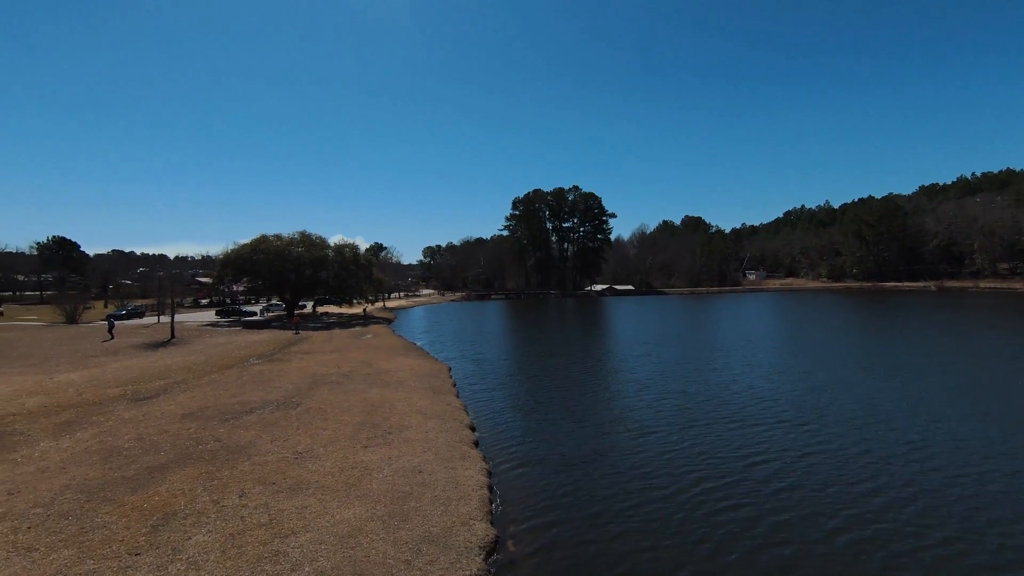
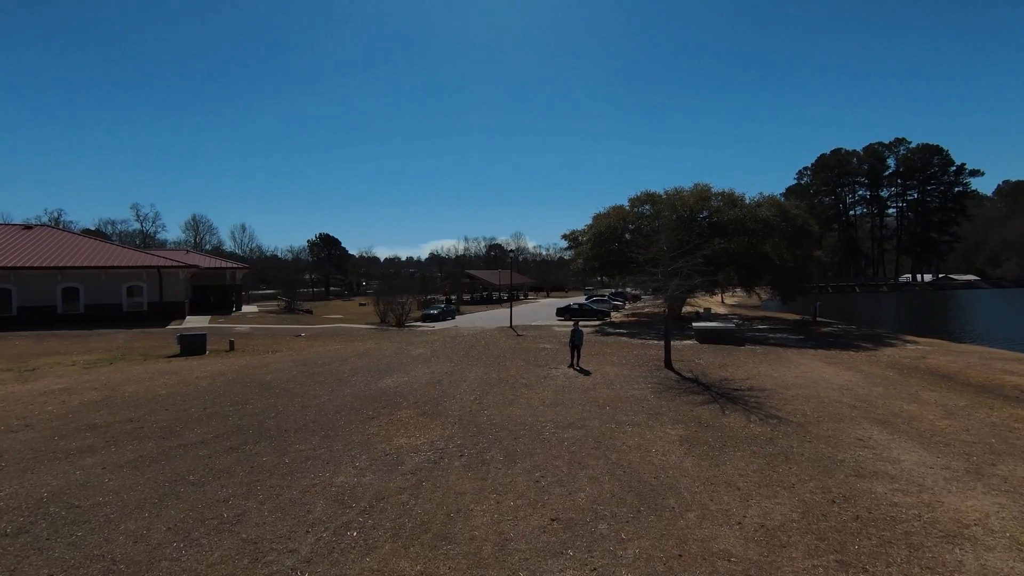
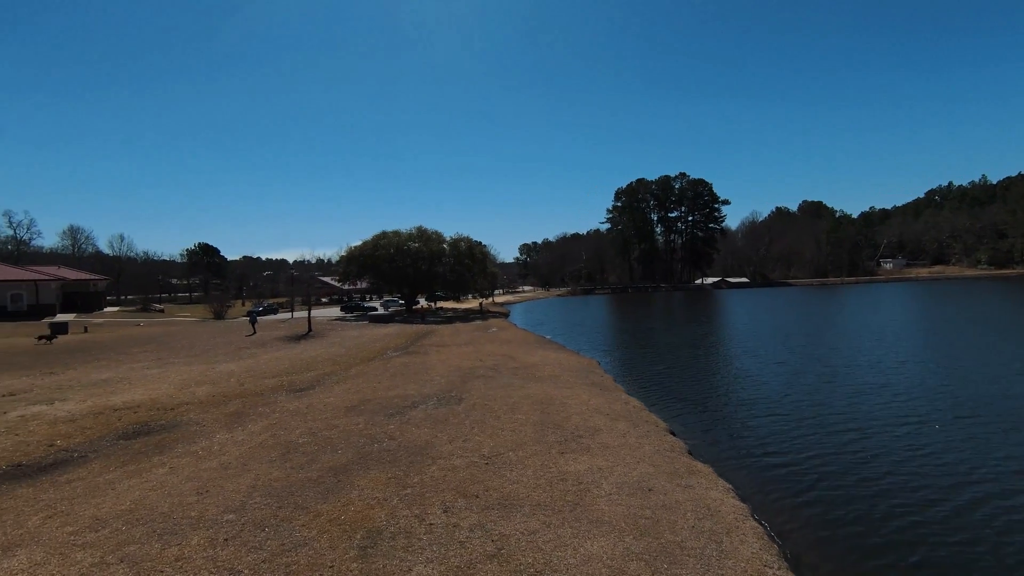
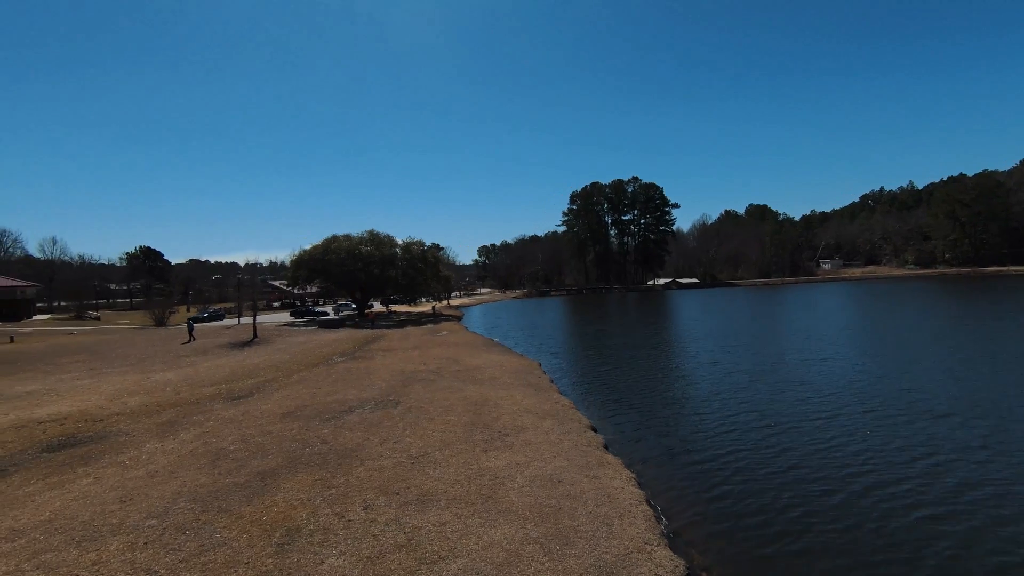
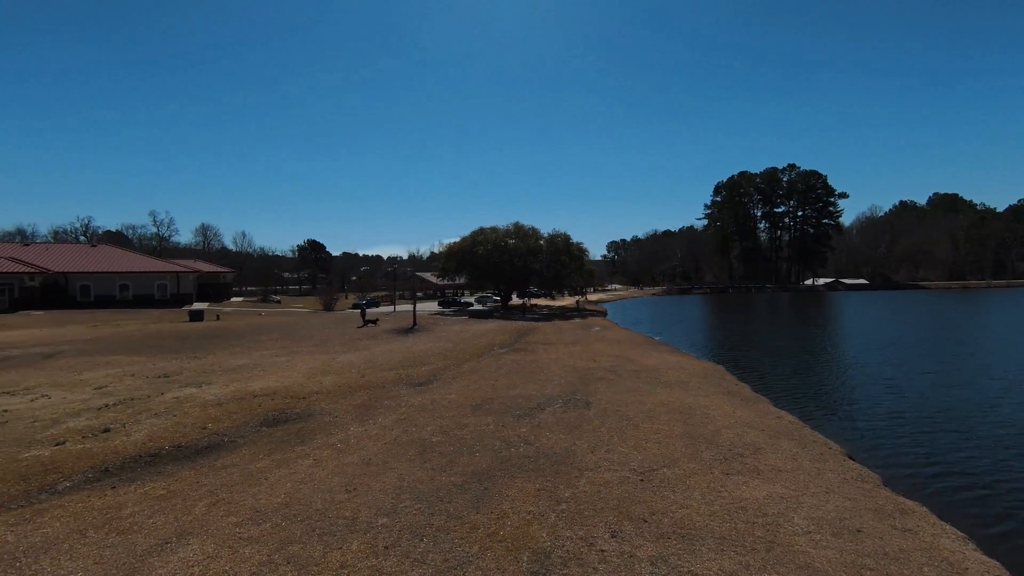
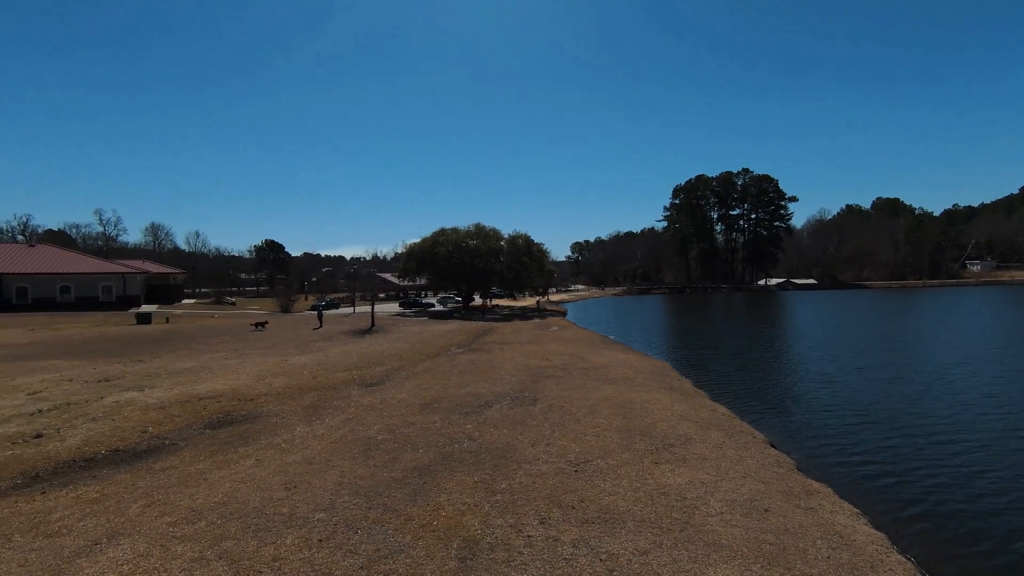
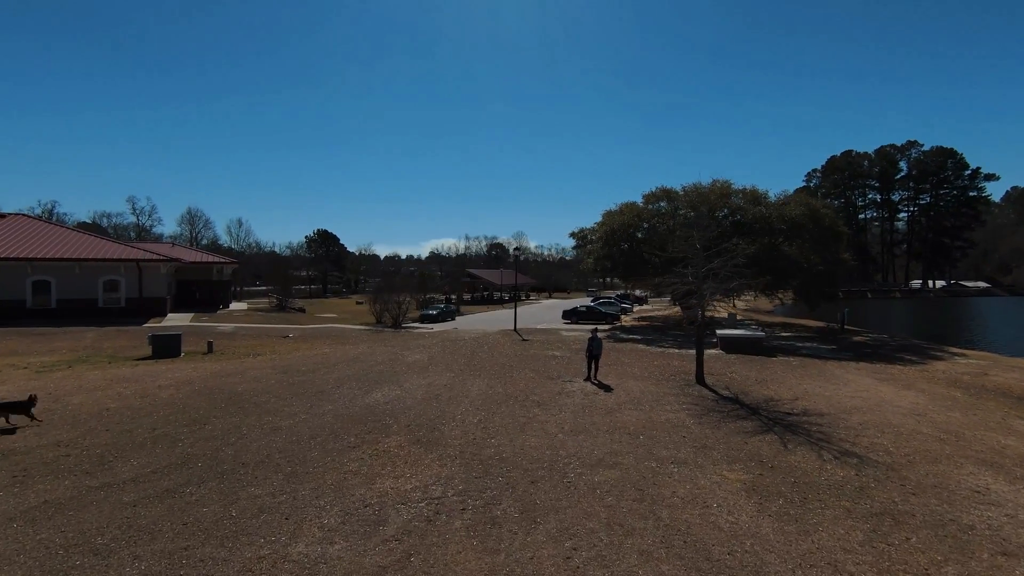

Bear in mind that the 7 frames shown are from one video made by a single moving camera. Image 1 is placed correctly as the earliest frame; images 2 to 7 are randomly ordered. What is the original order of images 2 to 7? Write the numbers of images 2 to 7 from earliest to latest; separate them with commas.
4, 3, 6, 5, 2, 7
